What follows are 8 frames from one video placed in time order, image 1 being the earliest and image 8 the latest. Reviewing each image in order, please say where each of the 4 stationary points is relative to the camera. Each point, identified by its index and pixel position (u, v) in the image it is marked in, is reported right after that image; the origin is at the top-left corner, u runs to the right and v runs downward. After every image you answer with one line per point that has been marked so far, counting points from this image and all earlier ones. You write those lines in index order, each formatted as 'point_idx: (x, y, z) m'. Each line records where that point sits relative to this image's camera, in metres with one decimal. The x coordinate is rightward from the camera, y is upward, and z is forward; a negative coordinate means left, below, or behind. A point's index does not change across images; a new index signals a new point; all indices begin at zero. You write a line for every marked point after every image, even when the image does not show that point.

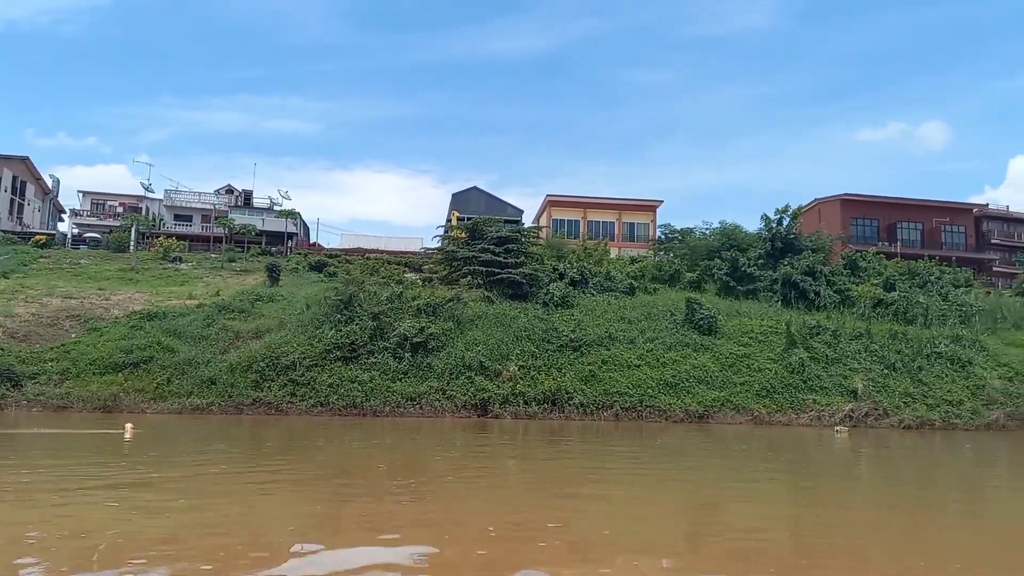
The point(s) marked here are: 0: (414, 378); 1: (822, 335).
0: (-2.2, -2.0, +16.4) m
1: (+7.9, -1.3, +19.2) m
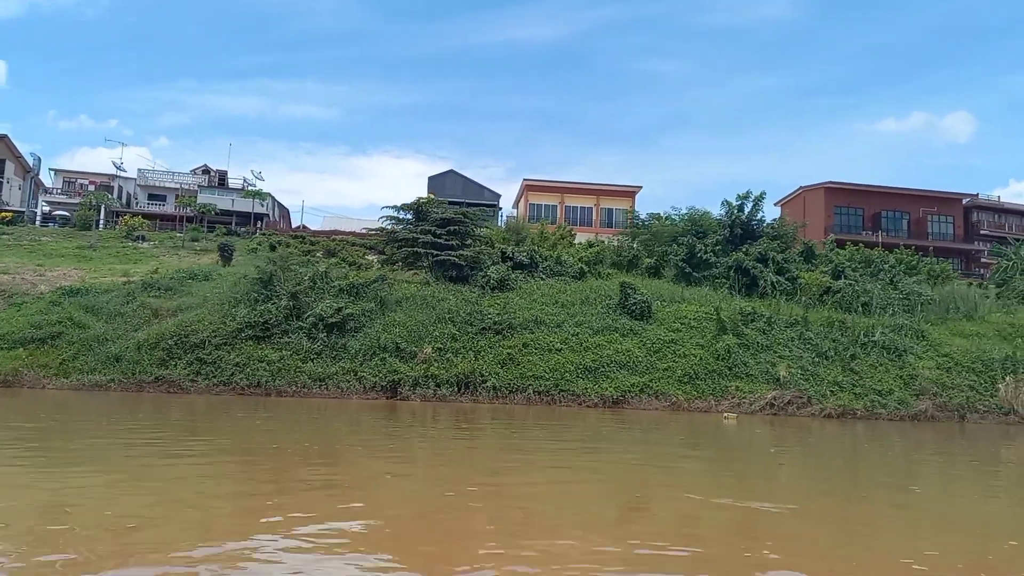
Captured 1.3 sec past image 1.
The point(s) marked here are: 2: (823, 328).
0: (-4.0, -1.5, +16.1) m
1: (+6.1, -0.9, +18.8) m
2: (+7.8, -1.0, +18.8) m
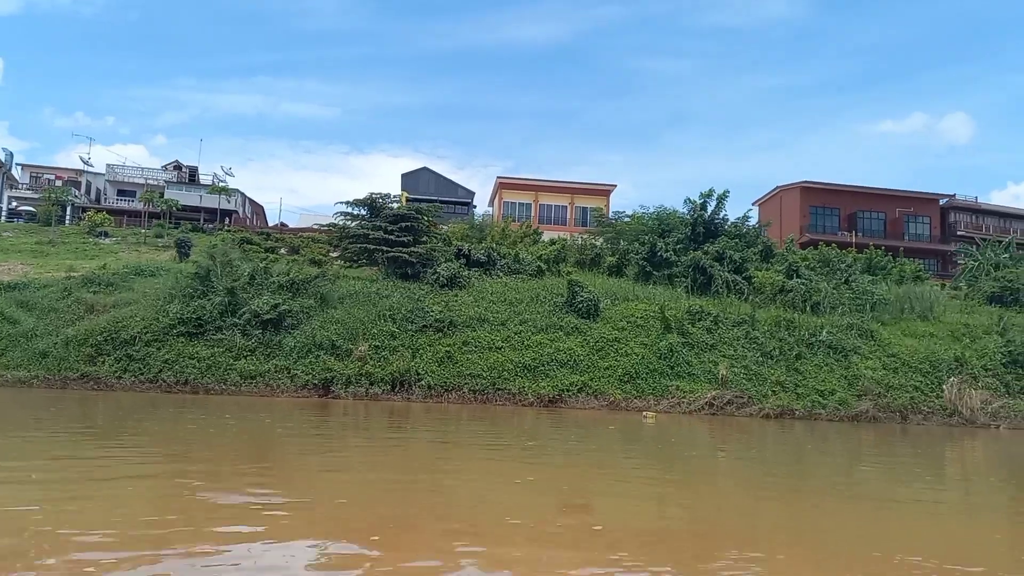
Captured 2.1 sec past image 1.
0: (-5.4, -1.4, +15.8) m
1: (+4.7, -0.9, +18.6) m
2: (+6.4, -1.0, +18.6) m
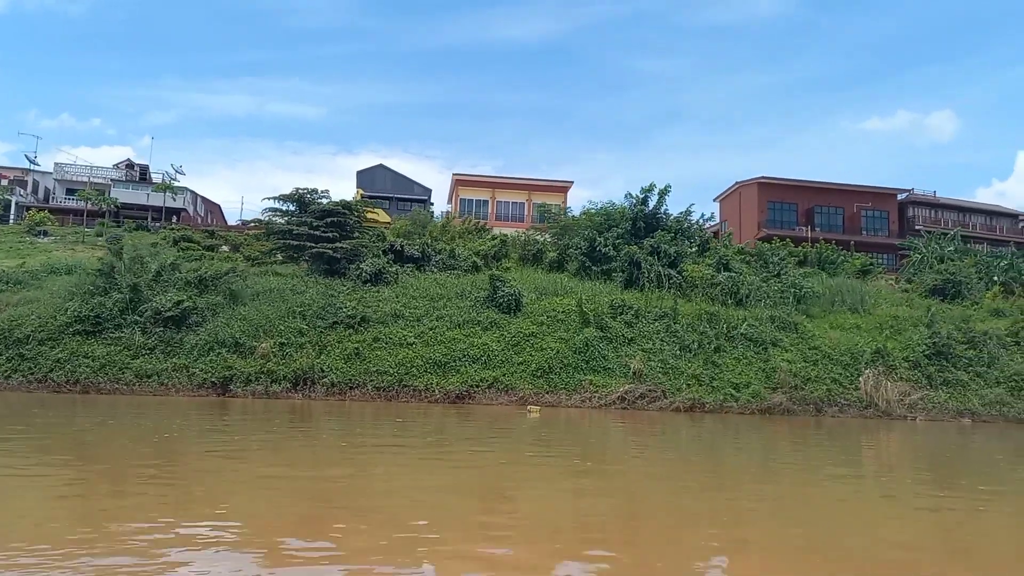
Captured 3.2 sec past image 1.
0: (-7.3, -1.4, +15.4) m
1: (+2.7, -0.7, +18.3) m
2: (+4.4, -0.8, +18.4) m
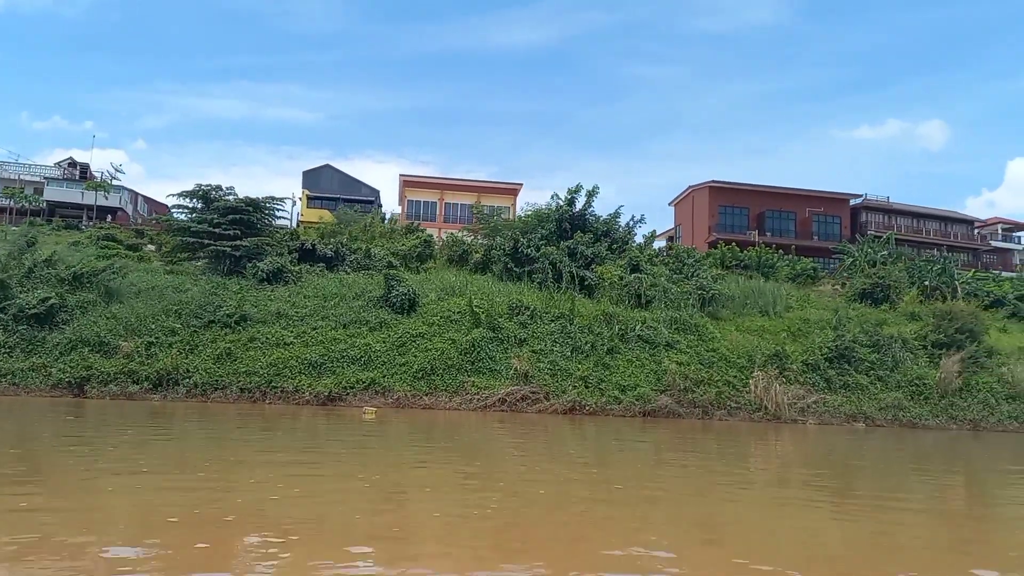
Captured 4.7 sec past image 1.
0: (-9.8, -1.3, +14.8) m
1: (+0.2, -0.7, +17.9) m
2: (+1.9, -0.9, +18.0) m
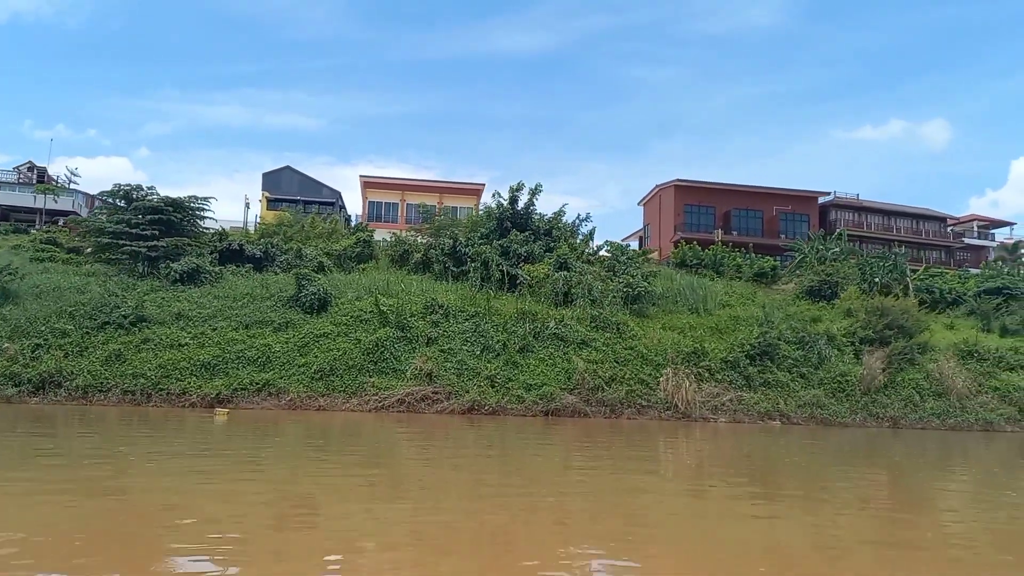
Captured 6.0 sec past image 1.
0: (-11.9, -1.3, +14.4) m
1: (-1.9, -0.7, +17.5) m
2: (-0.2, -0.8, +17.6) m
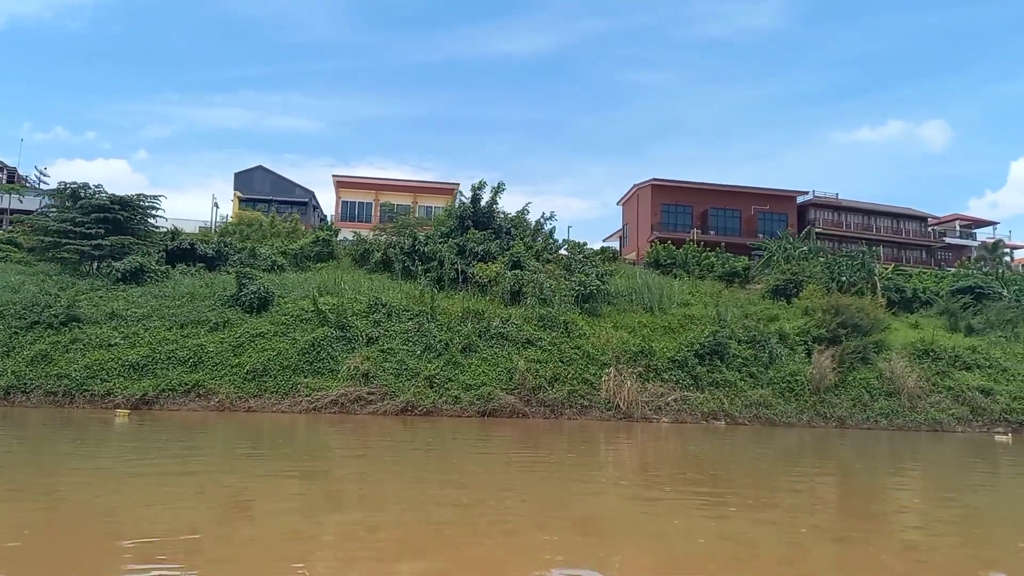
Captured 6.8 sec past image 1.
0: (-13.2, -1.3, +14.0) m
1: (-3.2, -0.6, +17.2) m
2: (-1.5, -0.8, +17.3) m
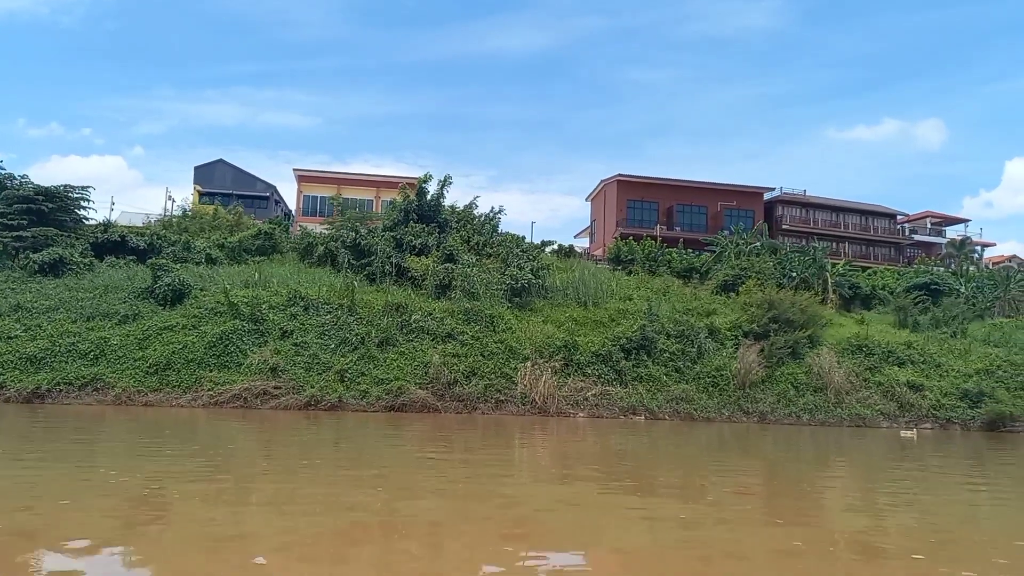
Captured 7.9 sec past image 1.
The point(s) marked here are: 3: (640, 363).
0: (-14.9, -1.1, +13.6) m
1: (-4.9, -0.5, +16.8) m
2: (-3.3, -0.6, +16.9) m
3: (+2.9, -1.7, +17.0) m
